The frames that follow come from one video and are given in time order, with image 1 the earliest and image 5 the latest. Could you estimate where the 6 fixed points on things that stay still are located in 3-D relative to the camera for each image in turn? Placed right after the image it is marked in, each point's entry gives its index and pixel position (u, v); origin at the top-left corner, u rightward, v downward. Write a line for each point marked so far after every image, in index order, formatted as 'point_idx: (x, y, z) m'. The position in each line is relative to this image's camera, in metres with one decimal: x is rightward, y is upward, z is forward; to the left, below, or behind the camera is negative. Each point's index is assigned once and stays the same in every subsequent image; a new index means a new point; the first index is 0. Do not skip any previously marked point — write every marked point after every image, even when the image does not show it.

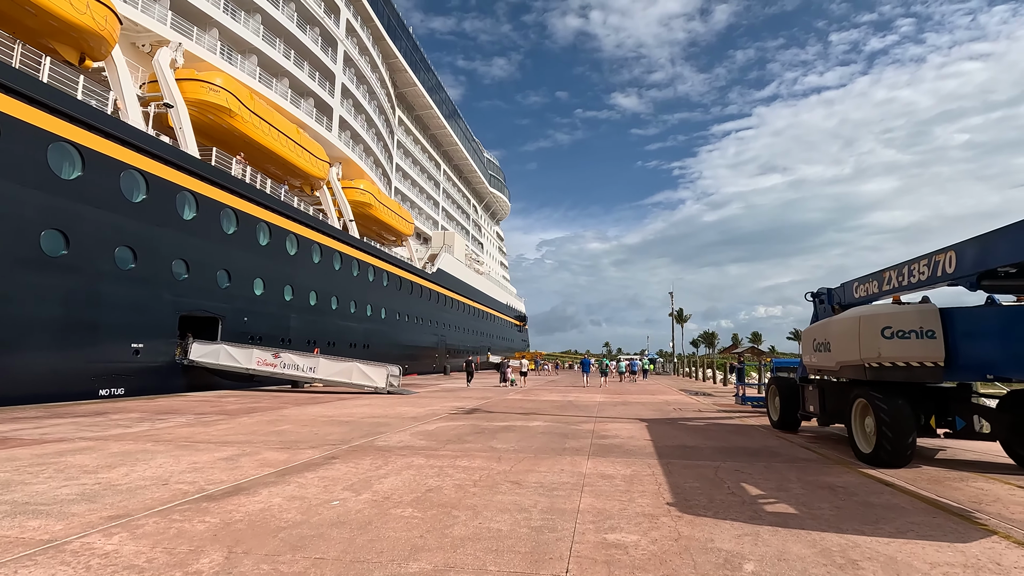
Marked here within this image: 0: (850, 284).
0: (+3.8, +0.1, +6.0) m
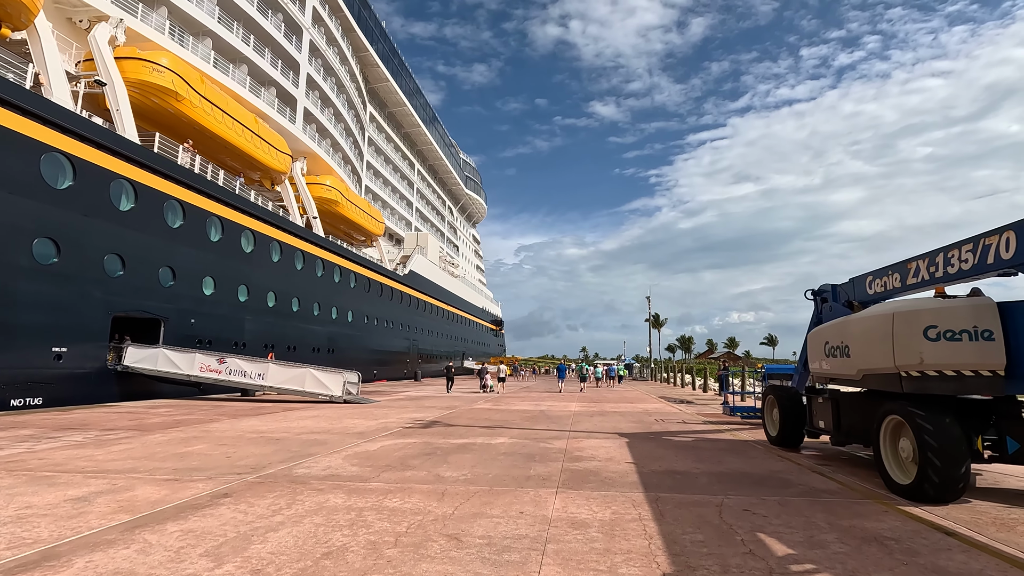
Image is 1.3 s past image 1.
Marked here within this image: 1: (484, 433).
0: (+3.4, +0.1, +5.2) m
1: (-0.4, -1.9, +6.8) m
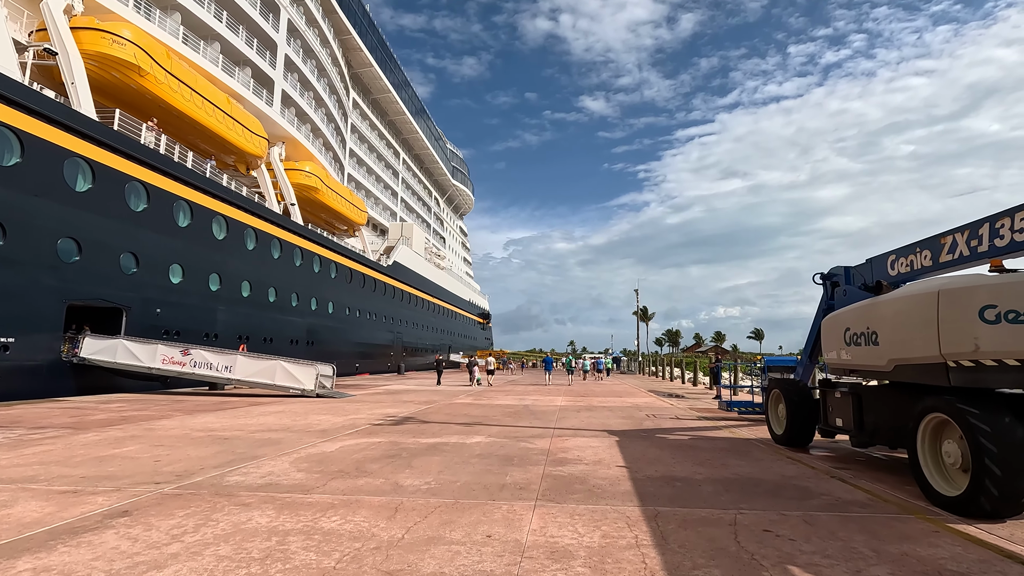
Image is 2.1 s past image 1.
0: (+3.2, +0.3, +4.7) m
1: (-0.6, -1.7, +6.2) m
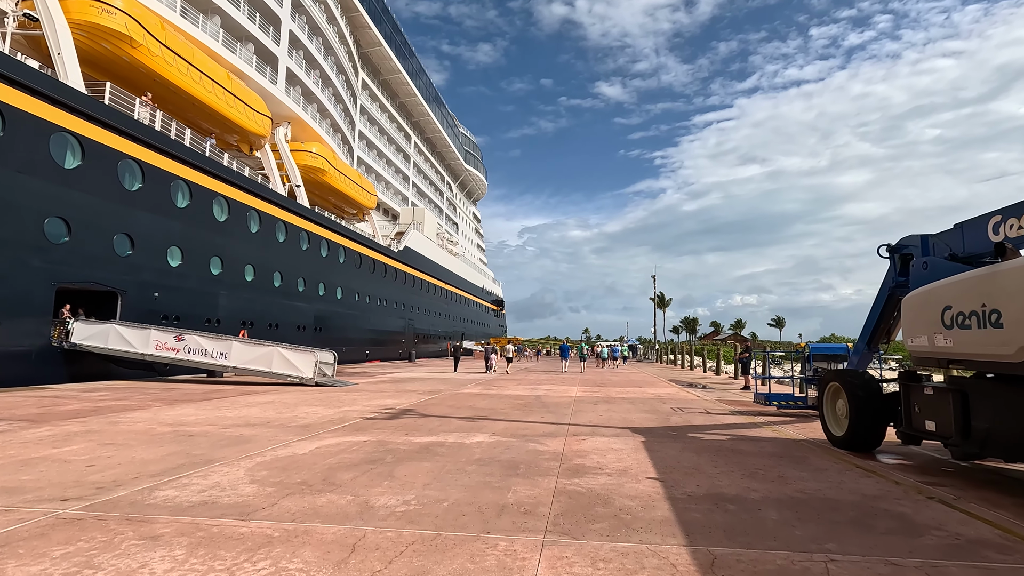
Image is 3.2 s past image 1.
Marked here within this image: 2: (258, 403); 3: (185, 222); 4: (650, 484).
0: (+3.3, +0.5, +3.7) m
1: (-0.5, -1.4, +5.4) m
2: (-3.5, -1.6, +7.4) m
3: (-8.9, +1.8, +14.4) m
4: (+0.8, -1.2, +3.2) m
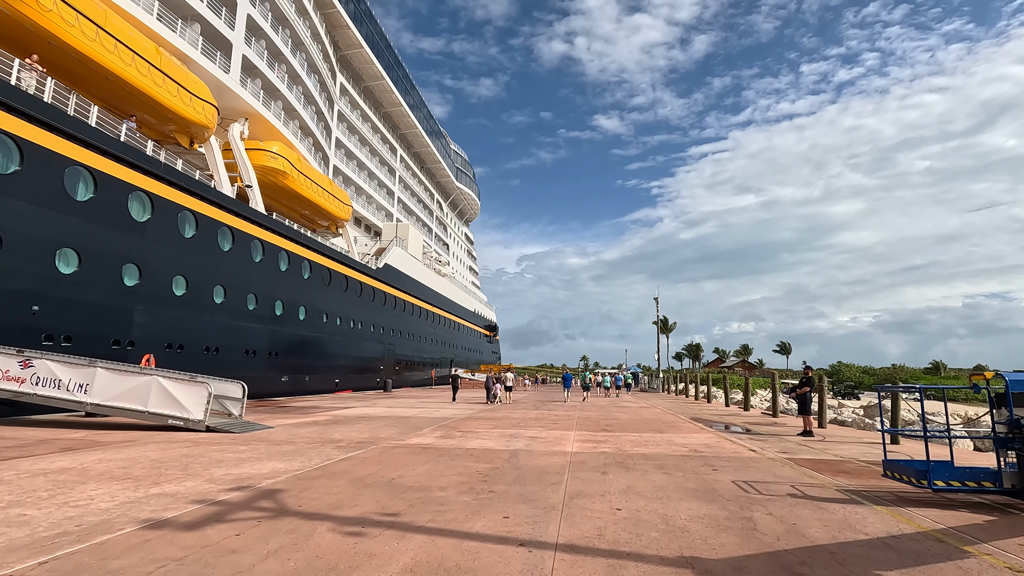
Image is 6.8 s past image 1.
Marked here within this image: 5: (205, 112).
0: (+2.9, +0.7, +0.8) m
1: (-0.9, -1.2, +2.4) m
2: (-3.9, -1.5, +4.4) m
3: (-9.3, +1.5, +11.6) m
4: (+0.4, -0.9, +0.2) m
5: (-8.7, +5.0, +14.9) m
